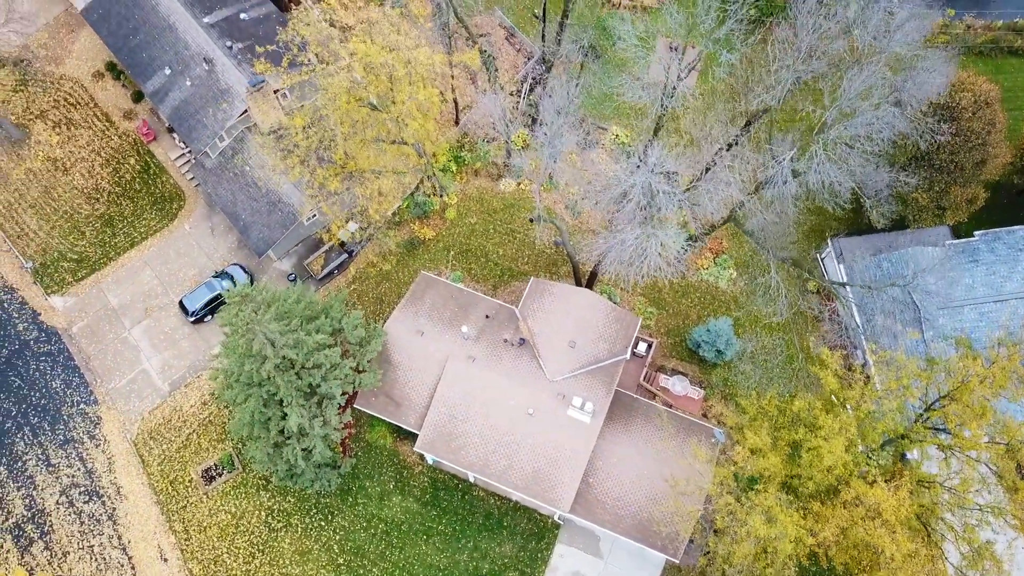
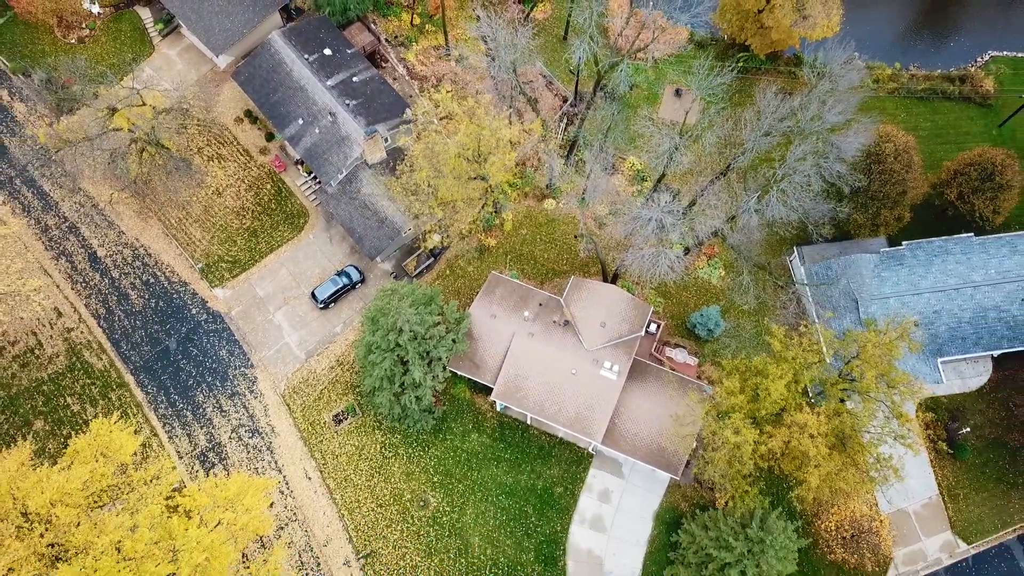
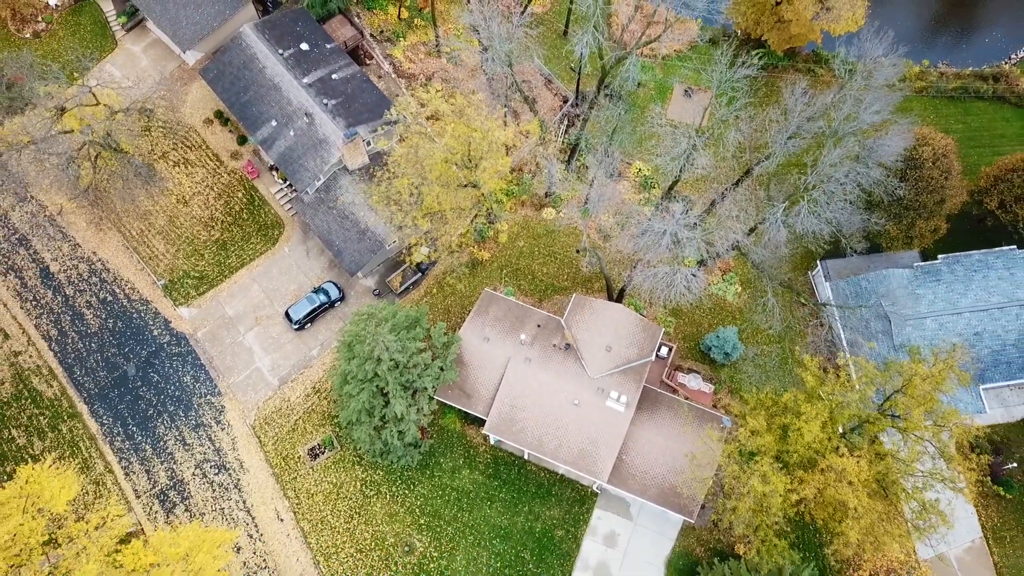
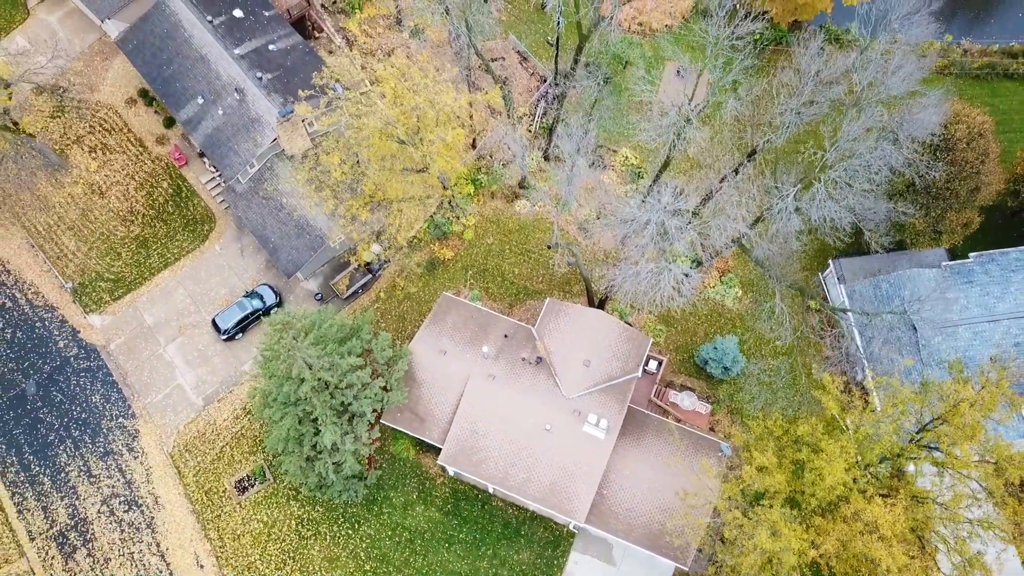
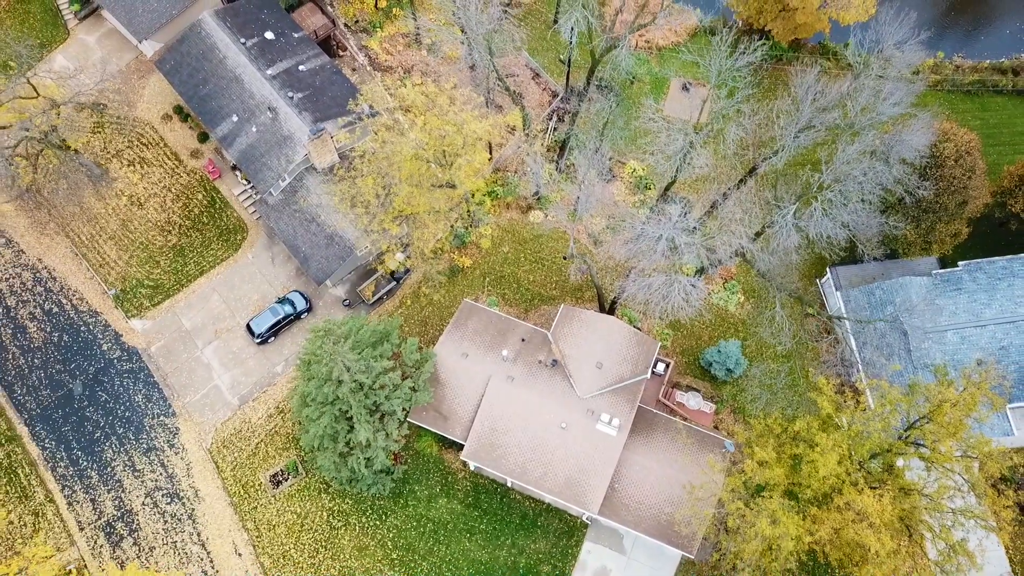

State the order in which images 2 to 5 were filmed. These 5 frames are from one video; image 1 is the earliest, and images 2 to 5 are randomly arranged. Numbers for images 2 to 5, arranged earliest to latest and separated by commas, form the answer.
4, 5, 3, 2
